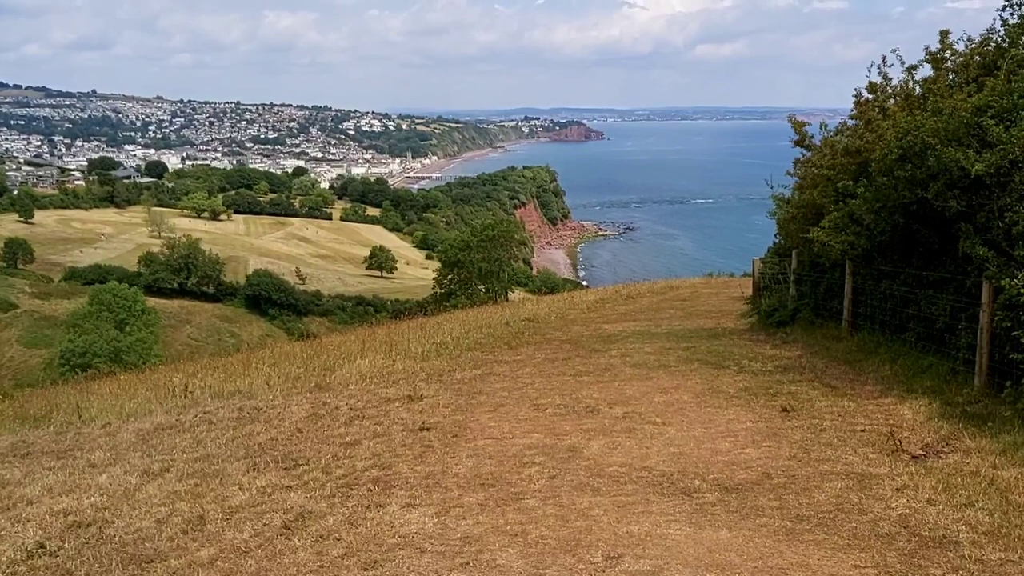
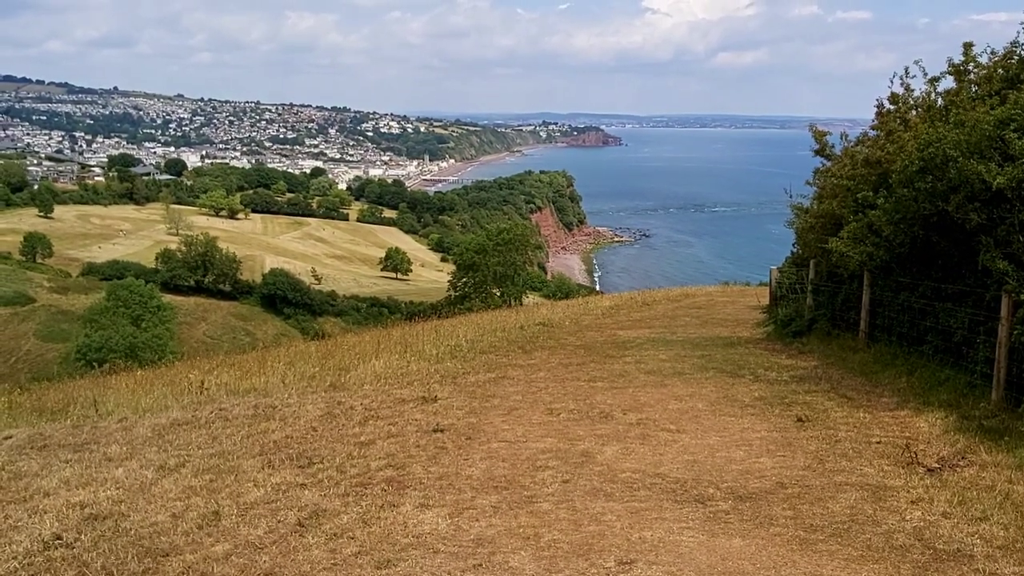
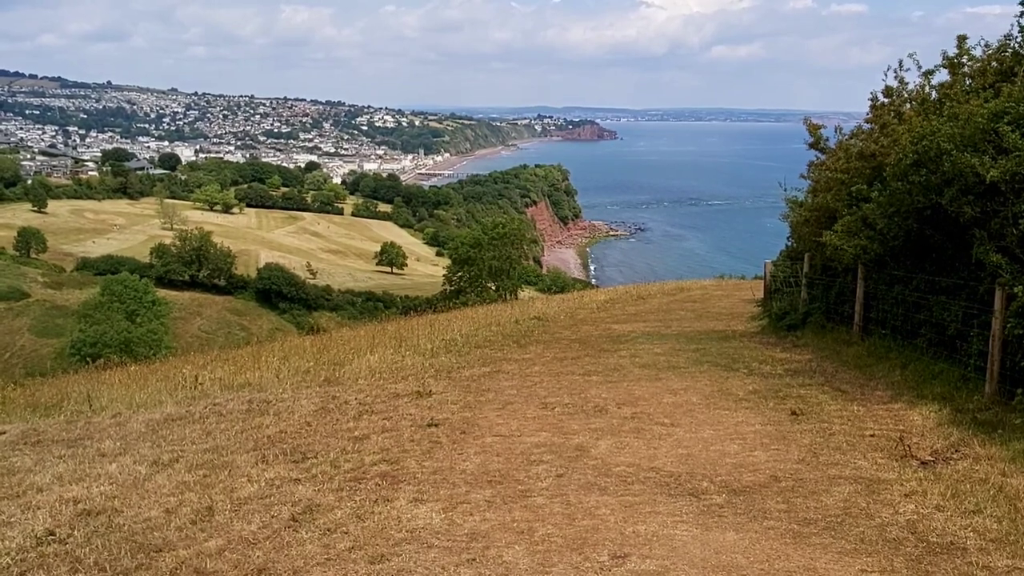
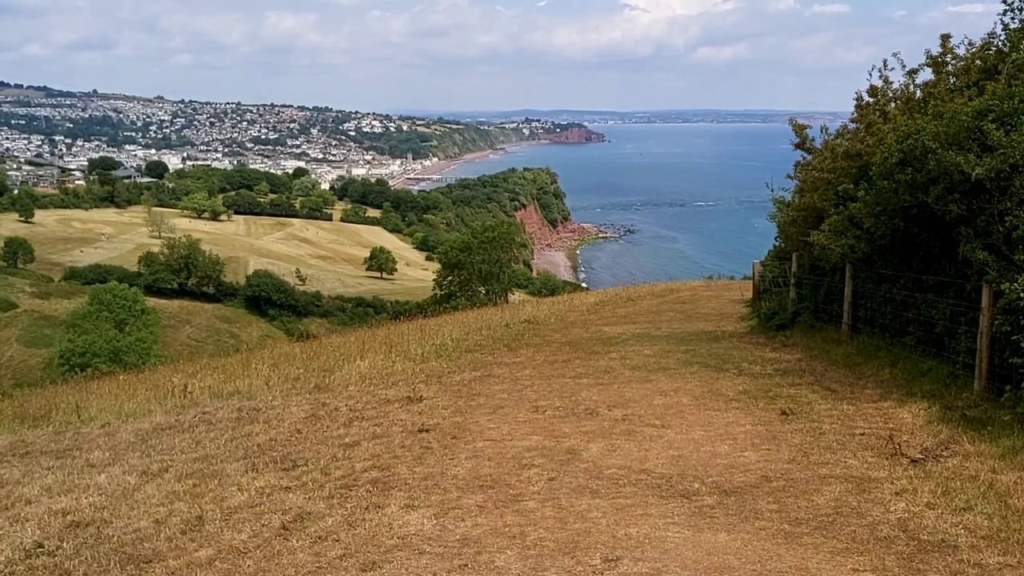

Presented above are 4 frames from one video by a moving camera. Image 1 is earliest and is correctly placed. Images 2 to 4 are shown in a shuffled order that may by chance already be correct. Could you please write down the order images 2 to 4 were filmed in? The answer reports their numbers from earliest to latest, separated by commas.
4, 3, 2
